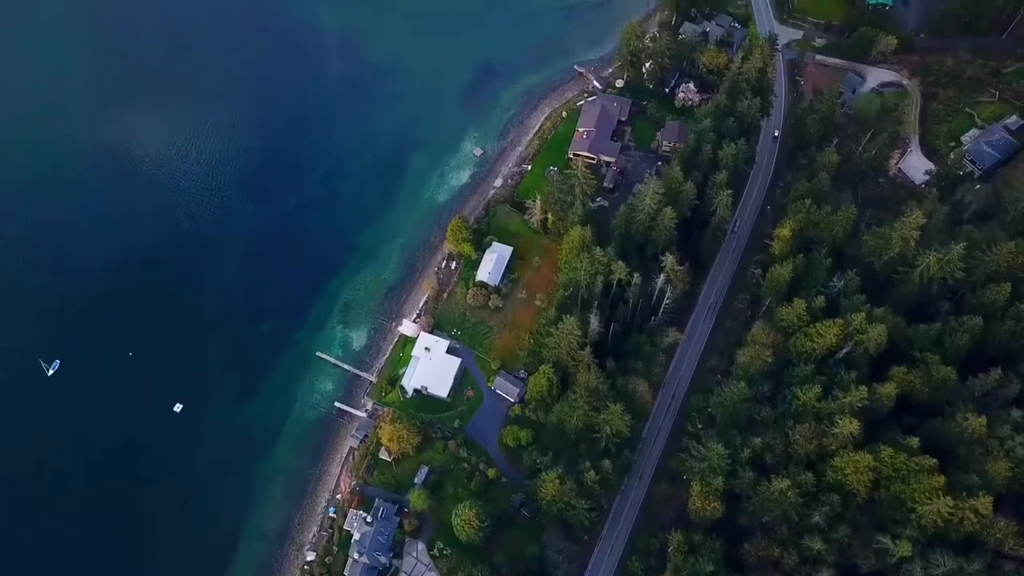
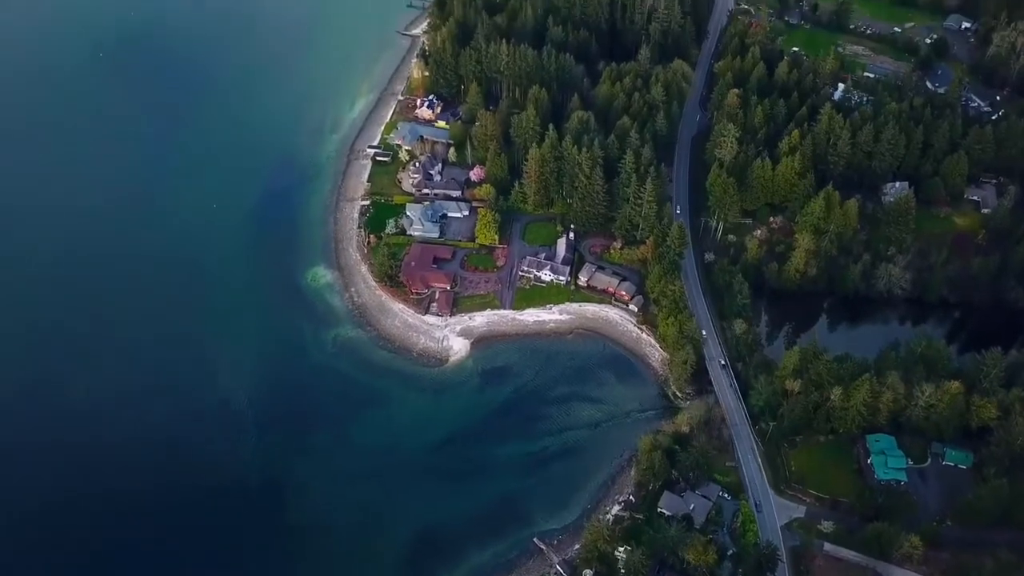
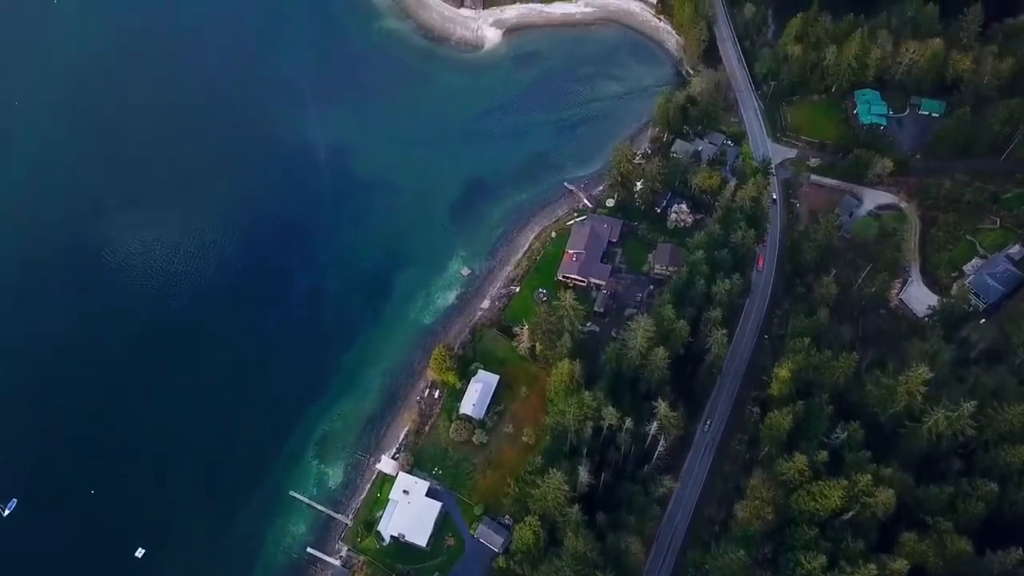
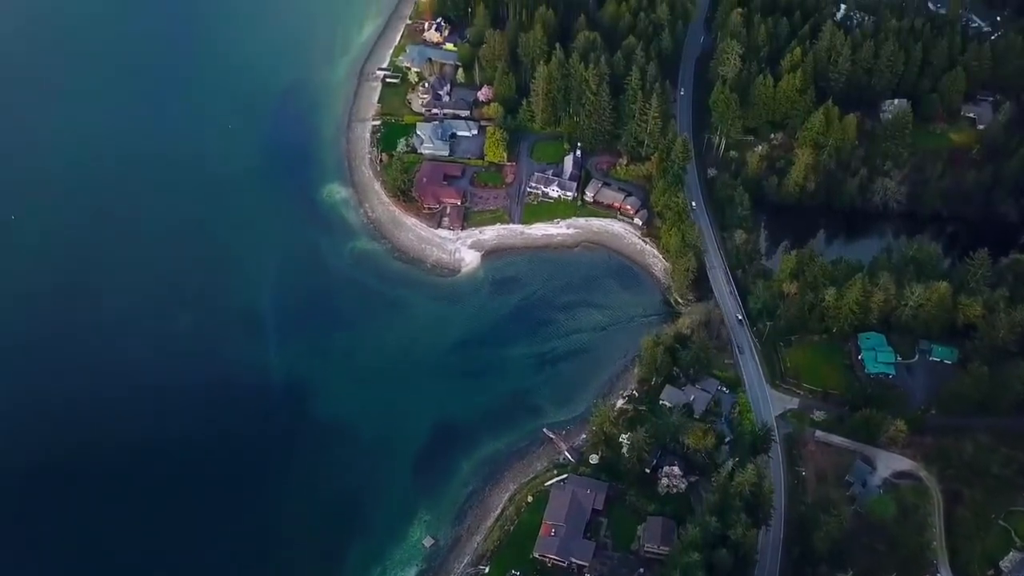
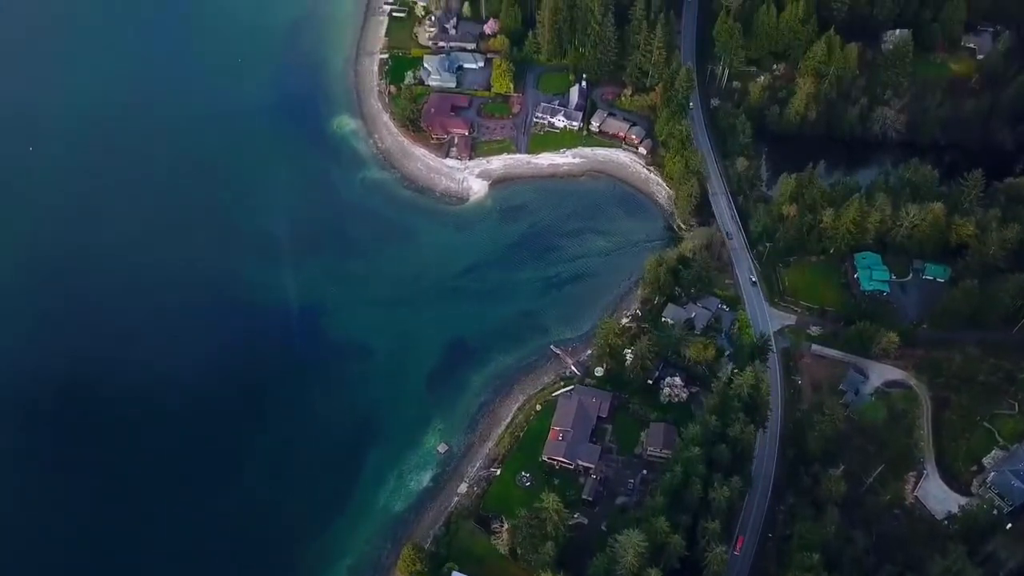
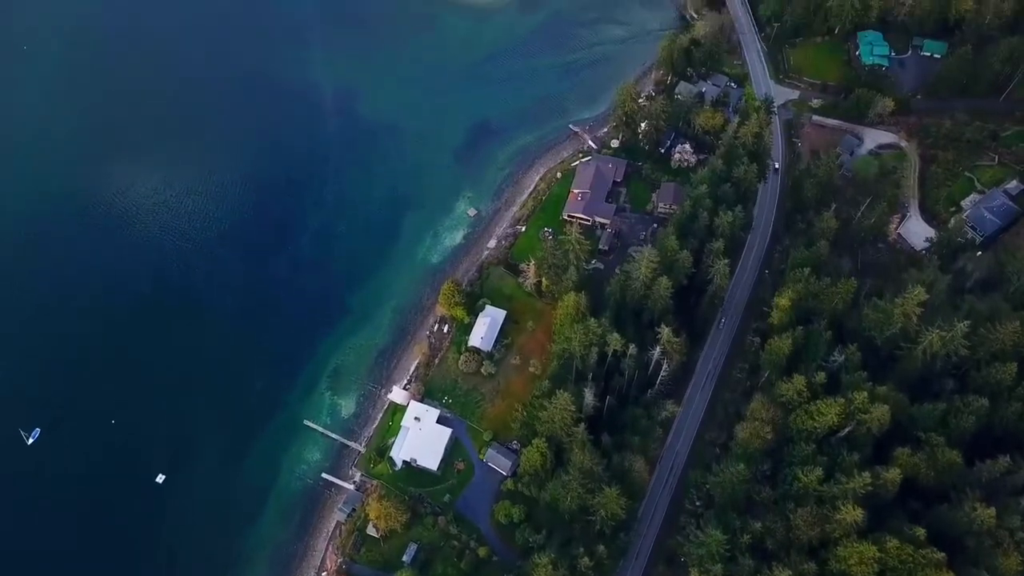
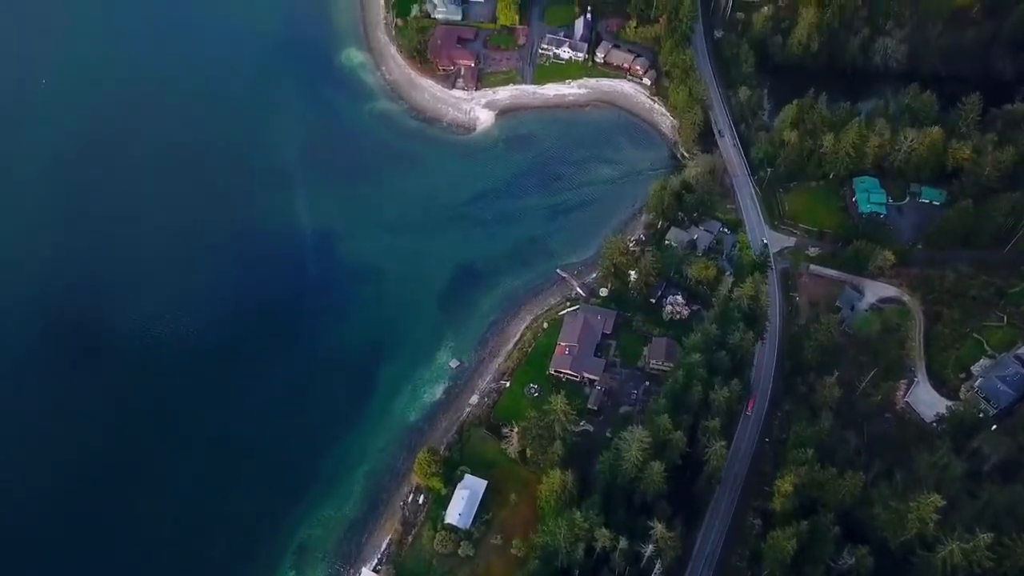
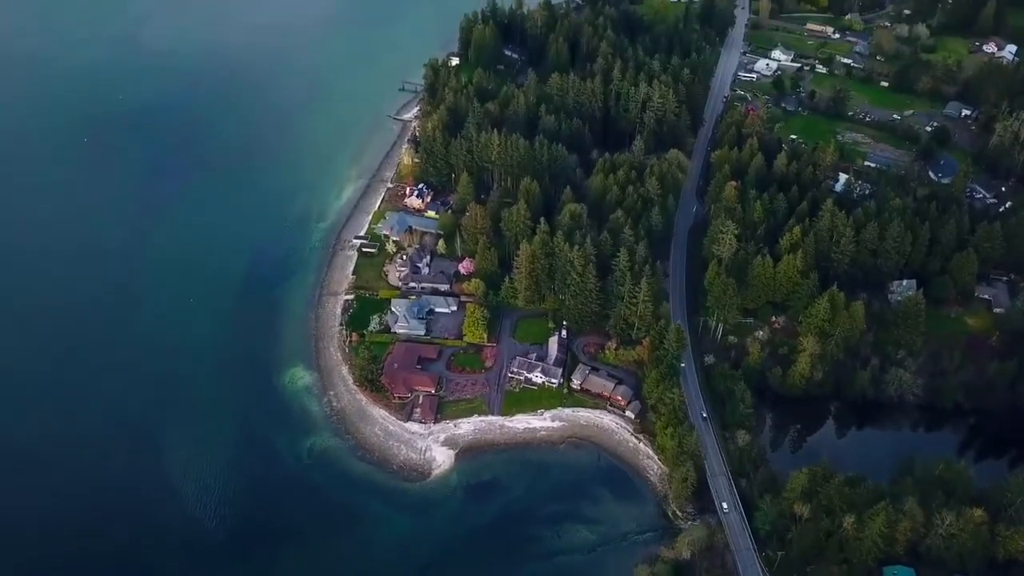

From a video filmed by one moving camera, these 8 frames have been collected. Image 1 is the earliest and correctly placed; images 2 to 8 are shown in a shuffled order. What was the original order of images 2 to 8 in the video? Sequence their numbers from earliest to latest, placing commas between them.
6, 3, 7, 5, 4, 2, 8
